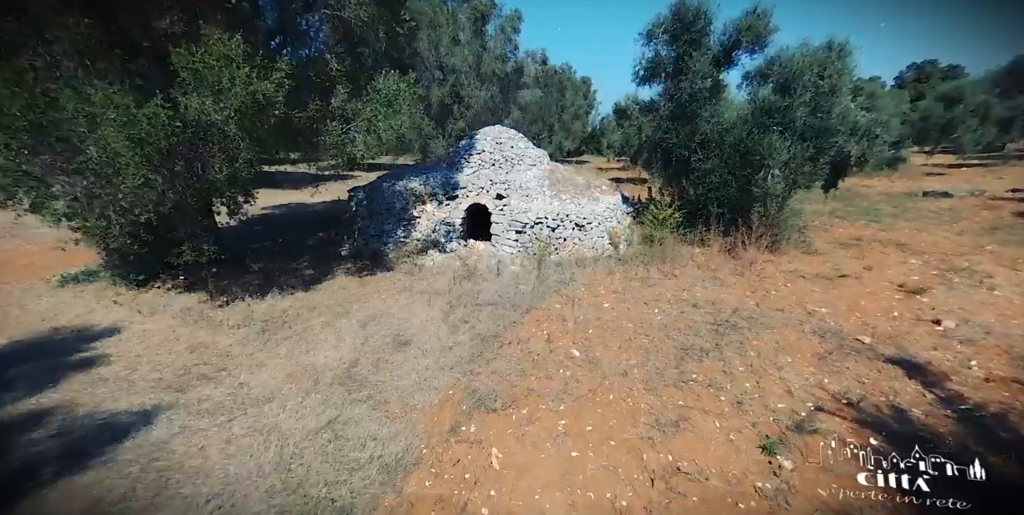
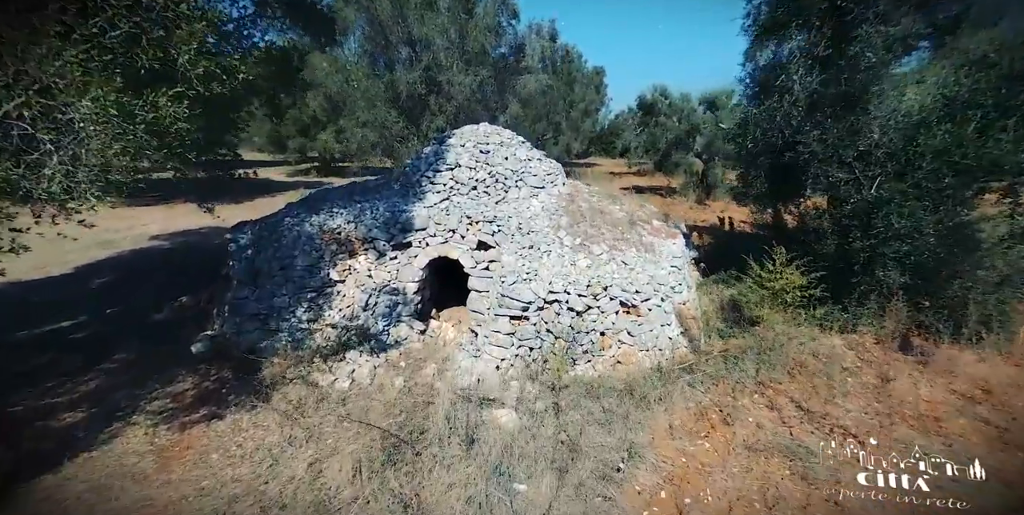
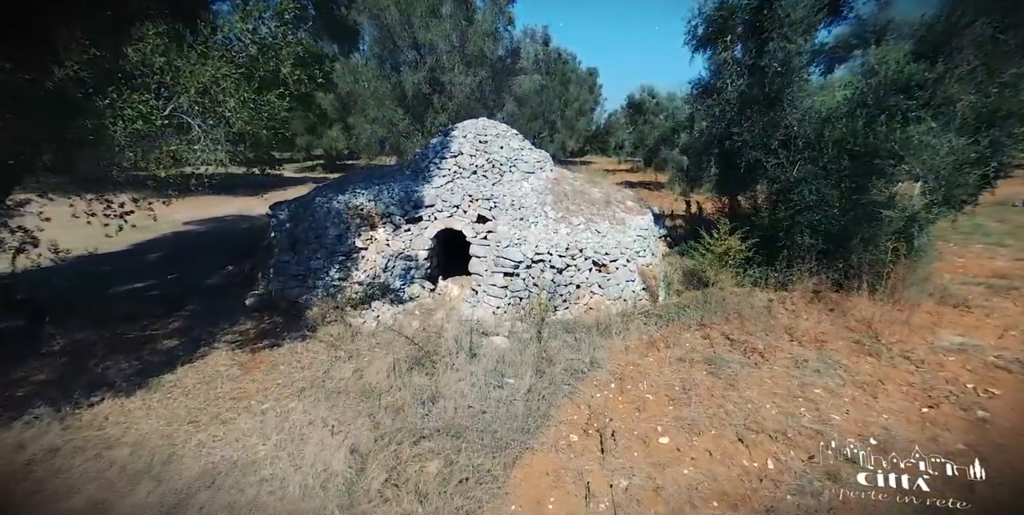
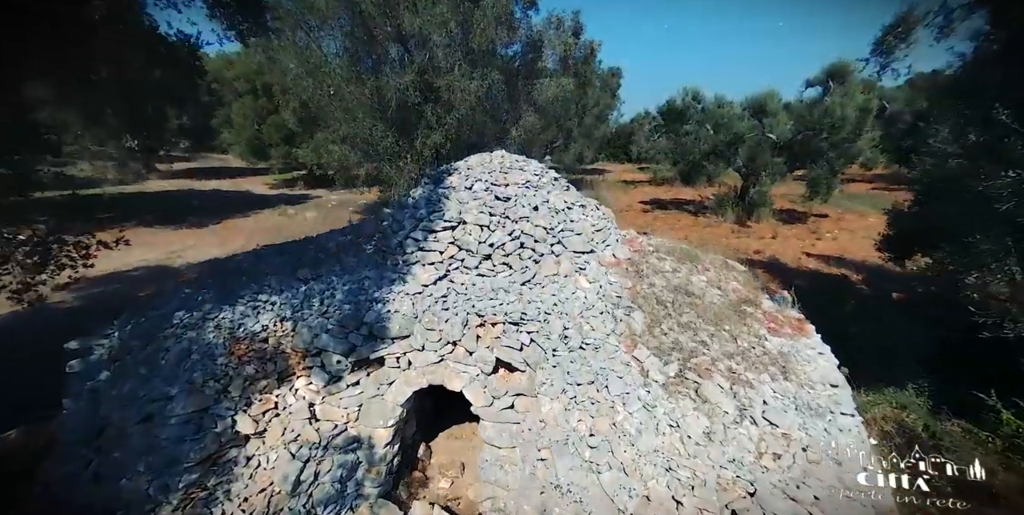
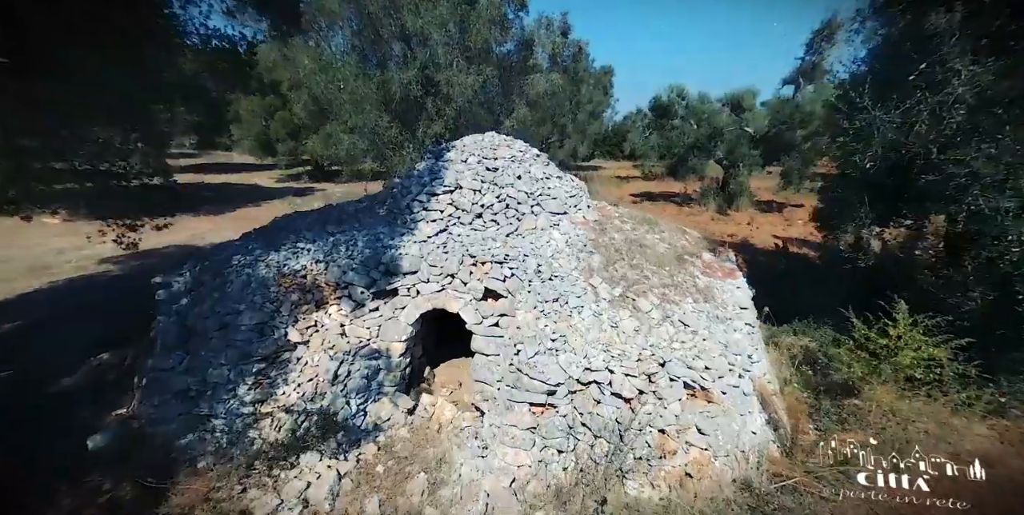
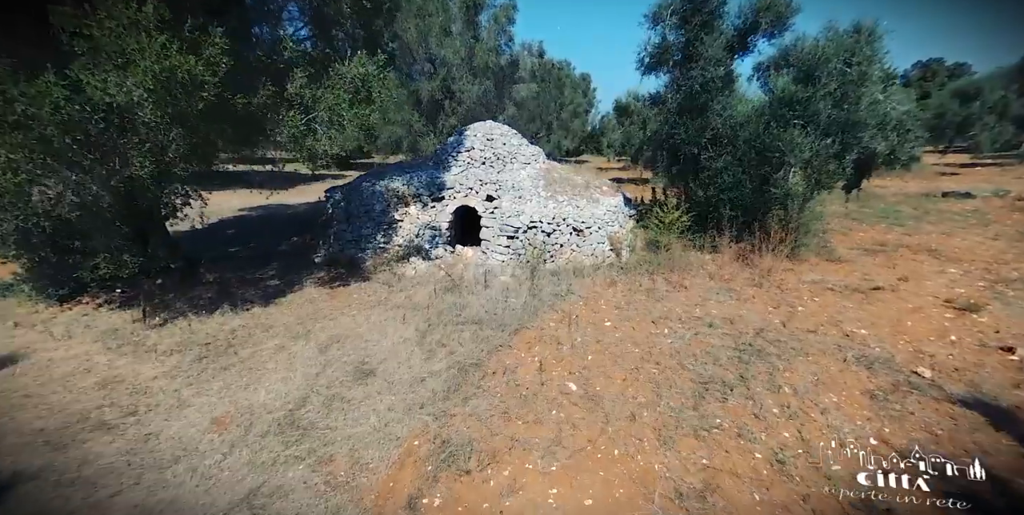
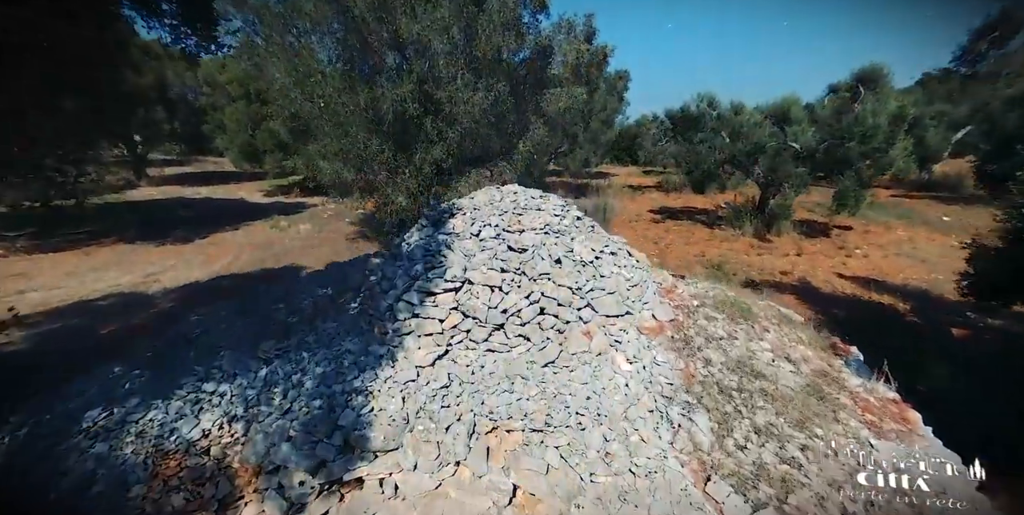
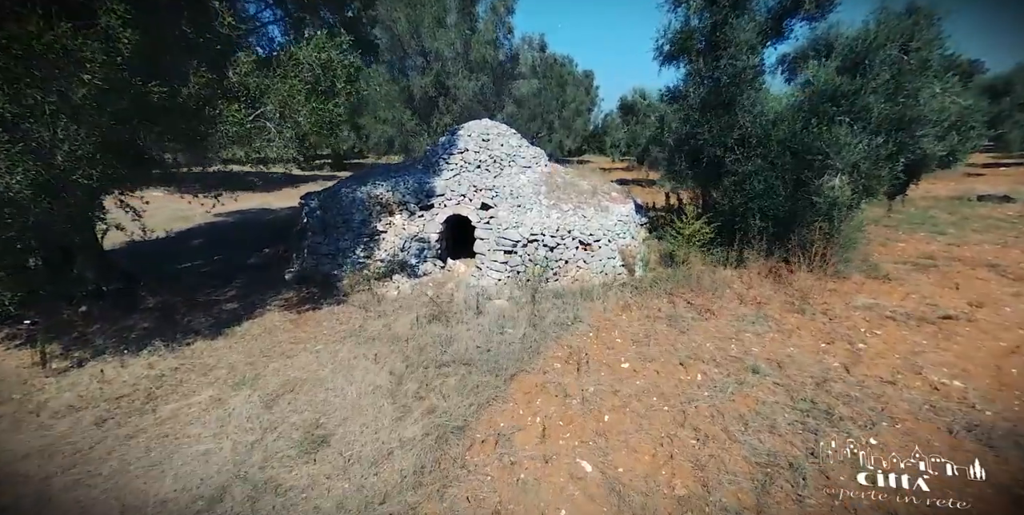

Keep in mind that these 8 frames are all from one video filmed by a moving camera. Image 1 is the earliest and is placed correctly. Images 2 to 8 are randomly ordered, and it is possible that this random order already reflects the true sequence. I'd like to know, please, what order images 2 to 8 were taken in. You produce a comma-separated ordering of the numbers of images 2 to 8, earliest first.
6, 8, 3, 2, 5, 4, 7
